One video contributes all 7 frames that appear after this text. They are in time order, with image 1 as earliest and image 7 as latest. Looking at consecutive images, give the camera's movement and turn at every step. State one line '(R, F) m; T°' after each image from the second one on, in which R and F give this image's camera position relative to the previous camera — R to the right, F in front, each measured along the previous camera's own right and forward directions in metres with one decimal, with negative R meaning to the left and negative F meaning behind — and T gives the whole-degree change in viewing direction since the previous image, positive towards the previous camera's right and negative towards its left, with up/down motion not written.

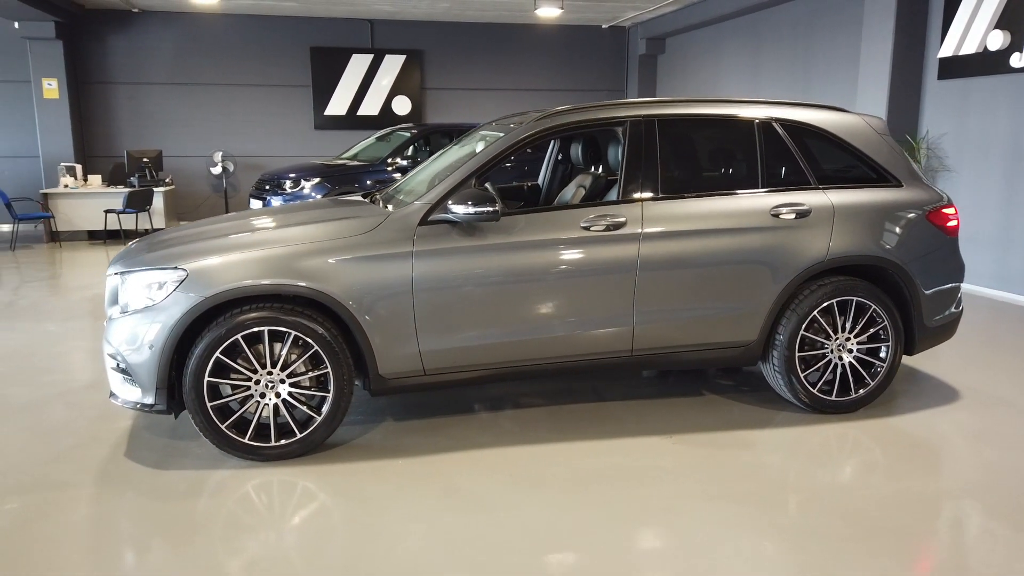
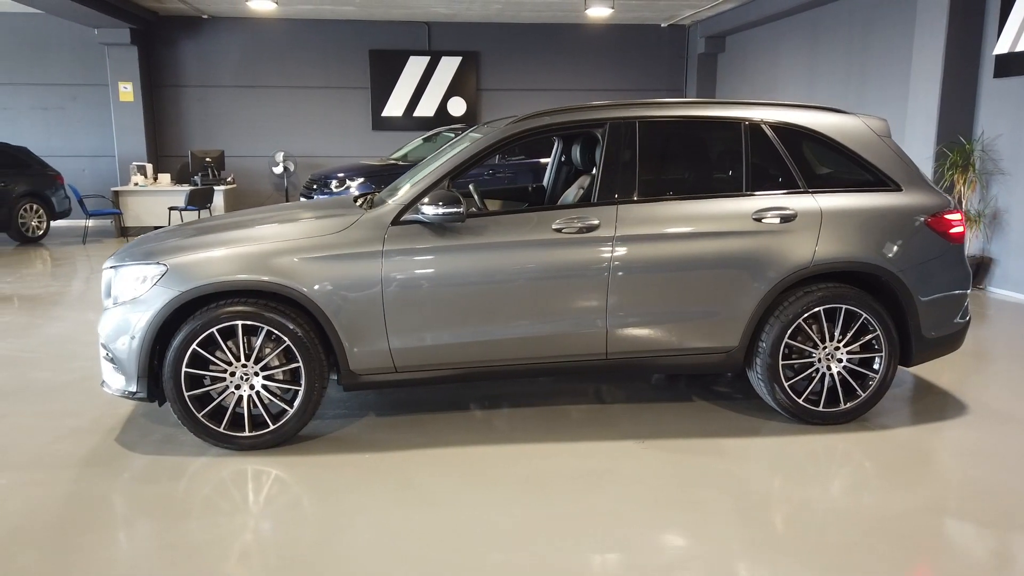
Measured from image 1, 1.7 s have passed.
(+0.4, 0.0) m; -5°
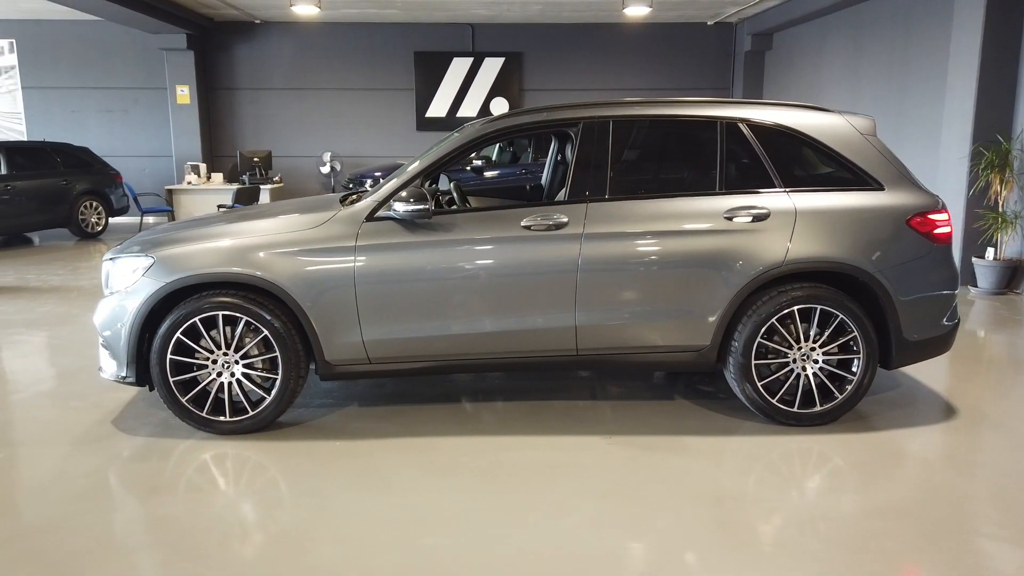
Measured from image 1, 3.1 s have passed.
(+0.4, -0.1) m; -4°
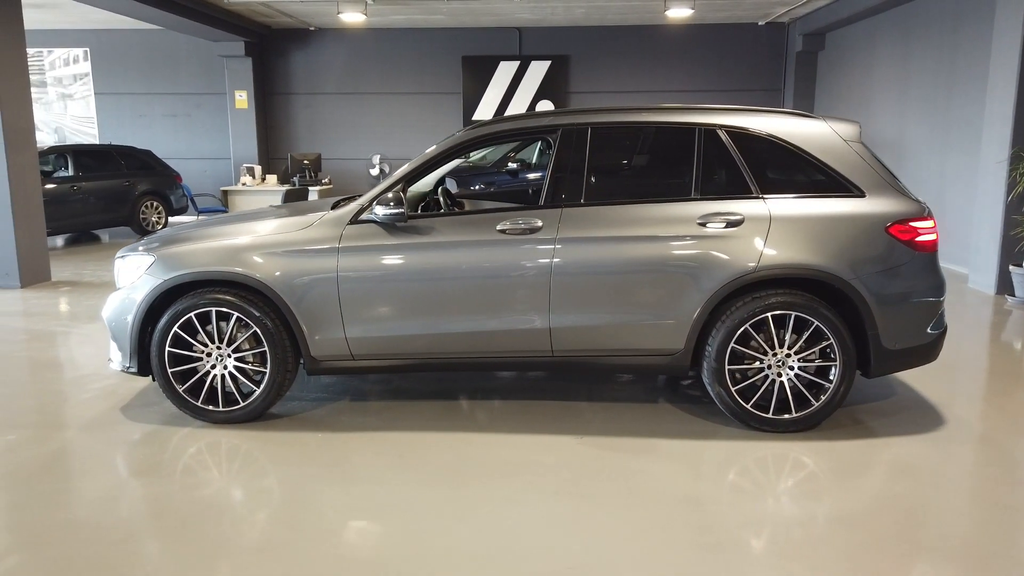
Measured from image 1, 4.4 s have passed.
(+0.4, -0.1) m; -5°
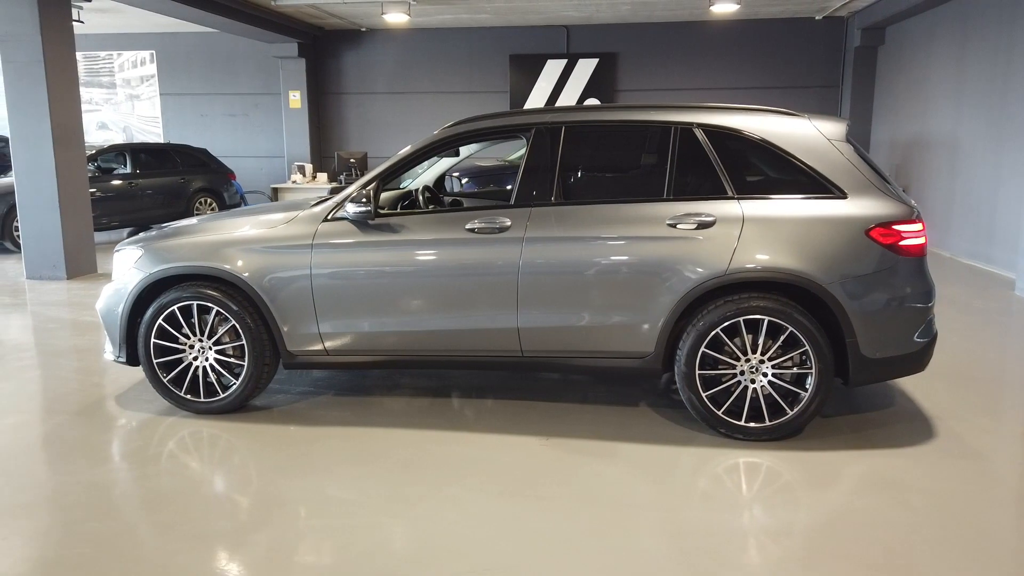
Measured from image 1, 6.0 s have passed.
(+0.4, 0.0) m; -5°
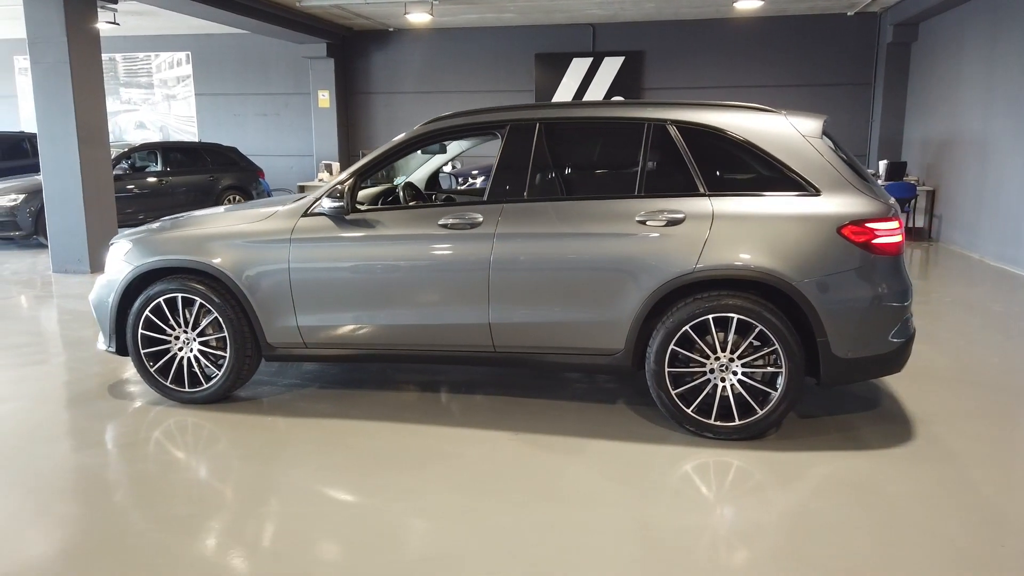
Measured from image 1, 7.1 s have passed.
(+0.3, 0.0) m; -3°
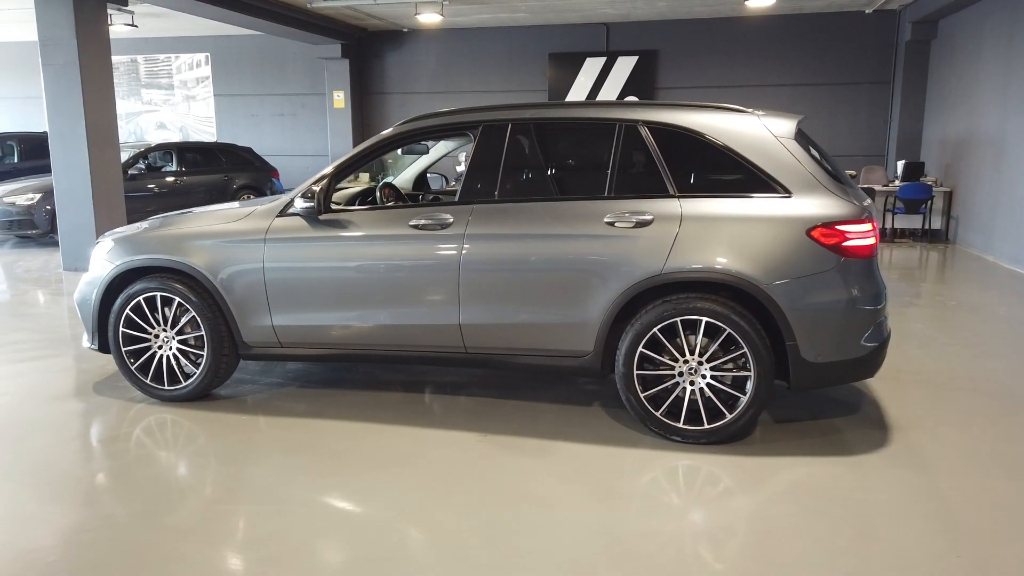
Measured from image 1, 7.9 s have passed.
(+0.2, 0.0) m; -2°
